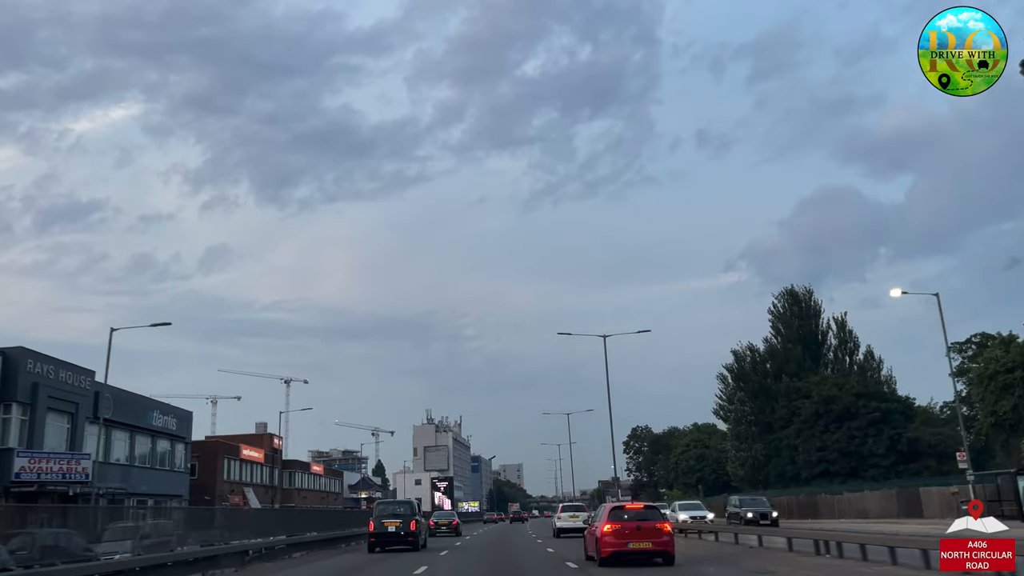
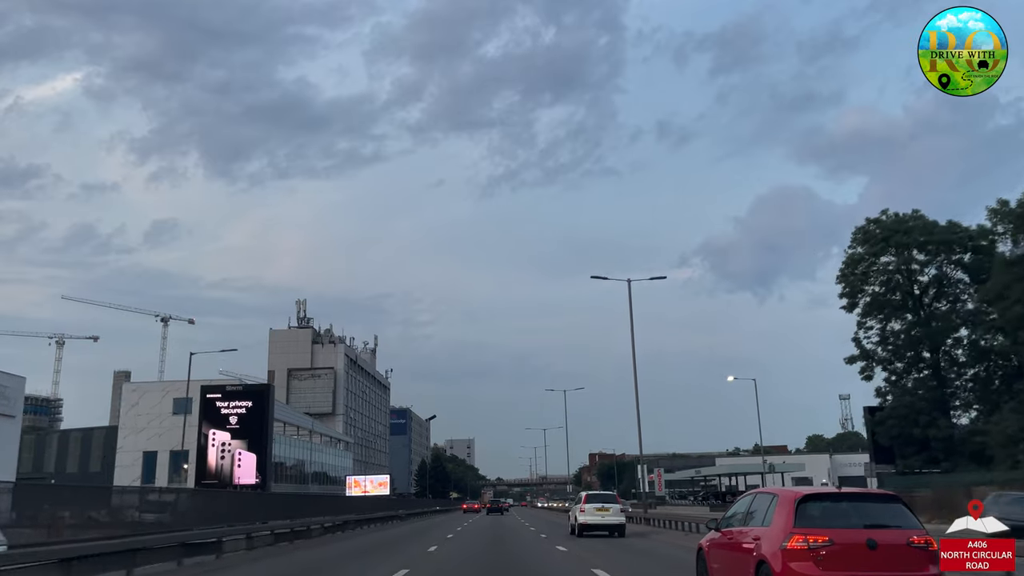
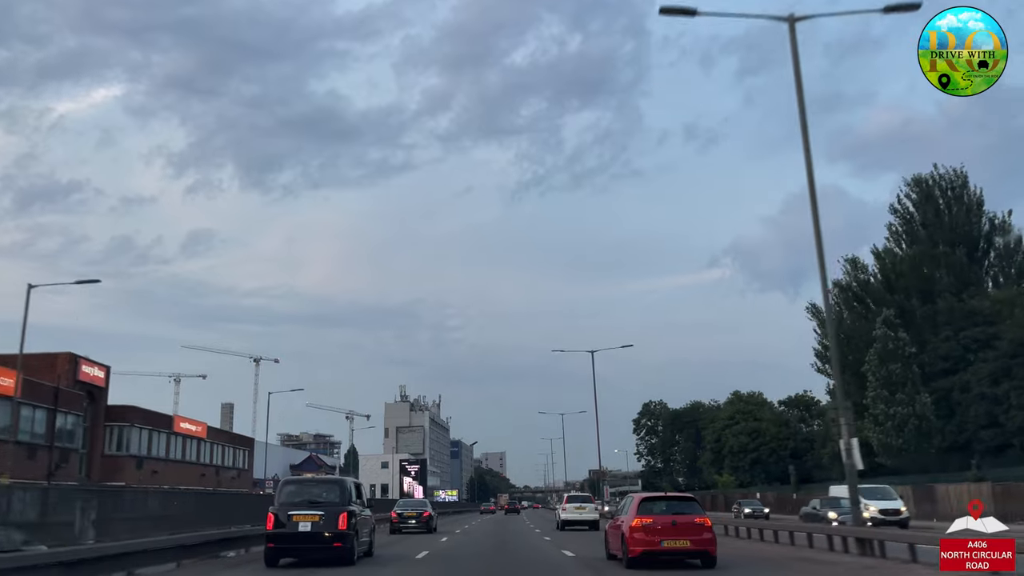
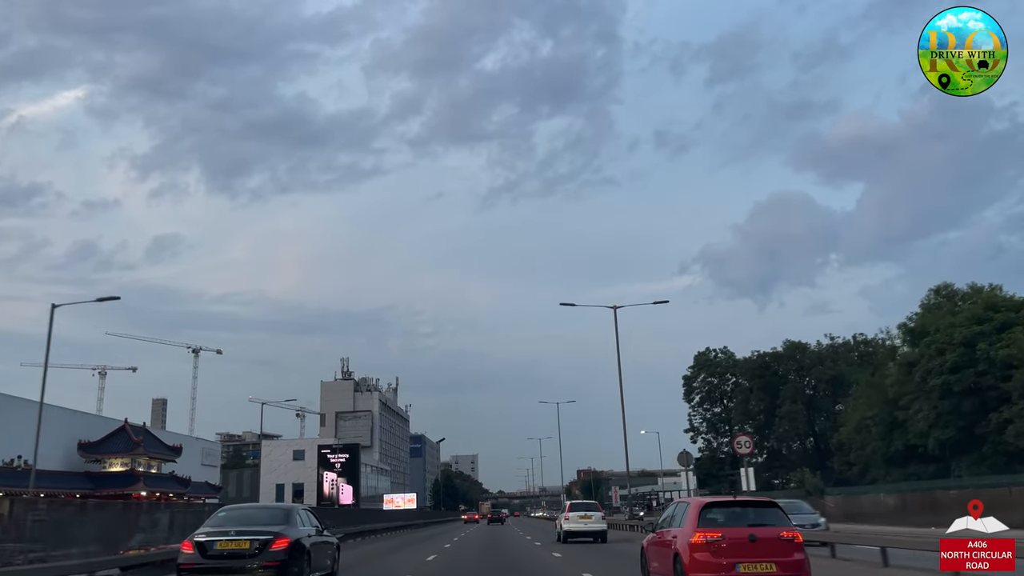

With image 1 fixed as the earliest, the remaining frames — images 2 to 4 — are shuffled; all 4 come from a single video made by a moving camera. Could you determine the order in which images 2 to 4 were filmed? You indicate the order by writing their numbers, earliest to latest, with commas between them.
3, 4, 2
